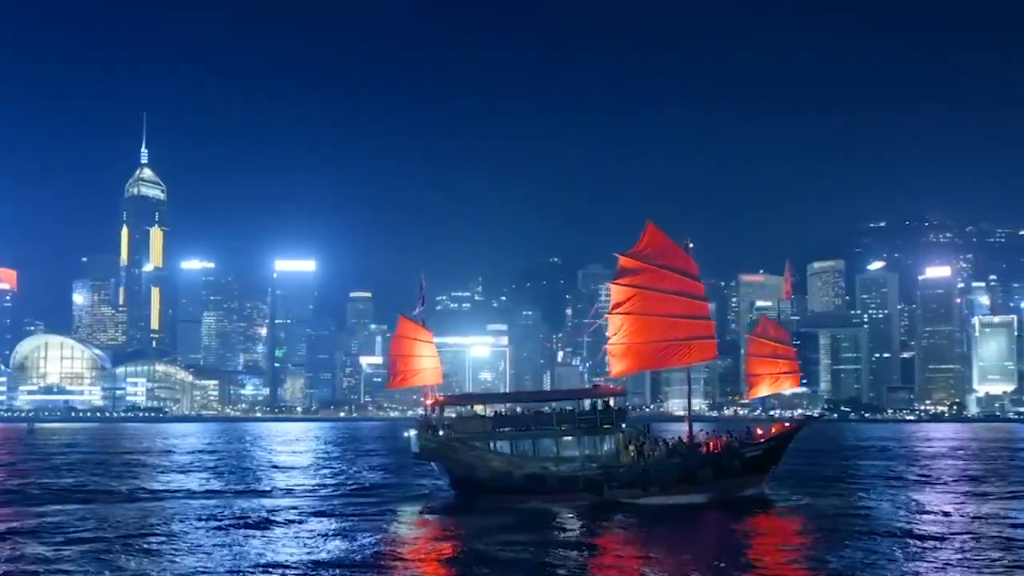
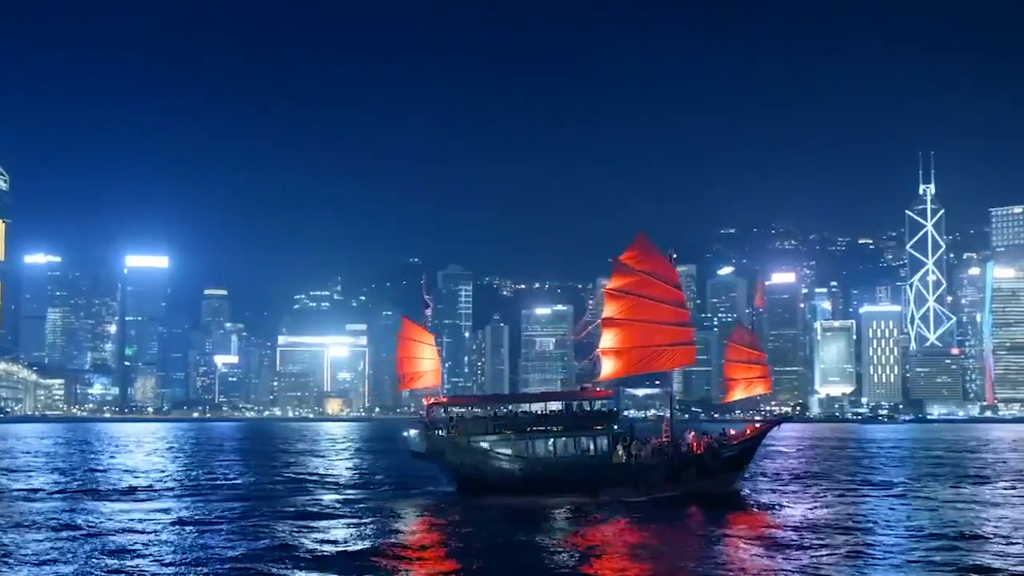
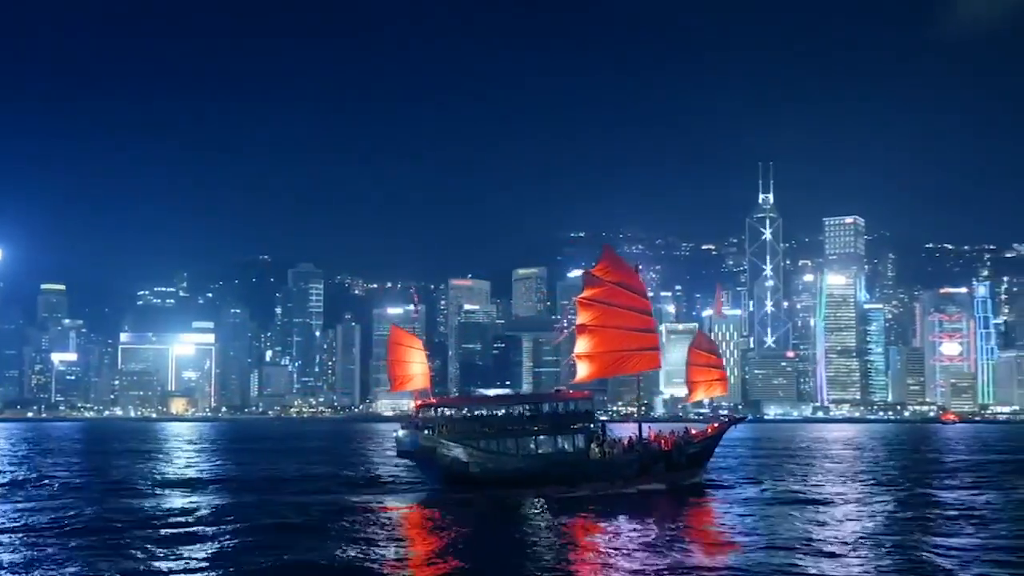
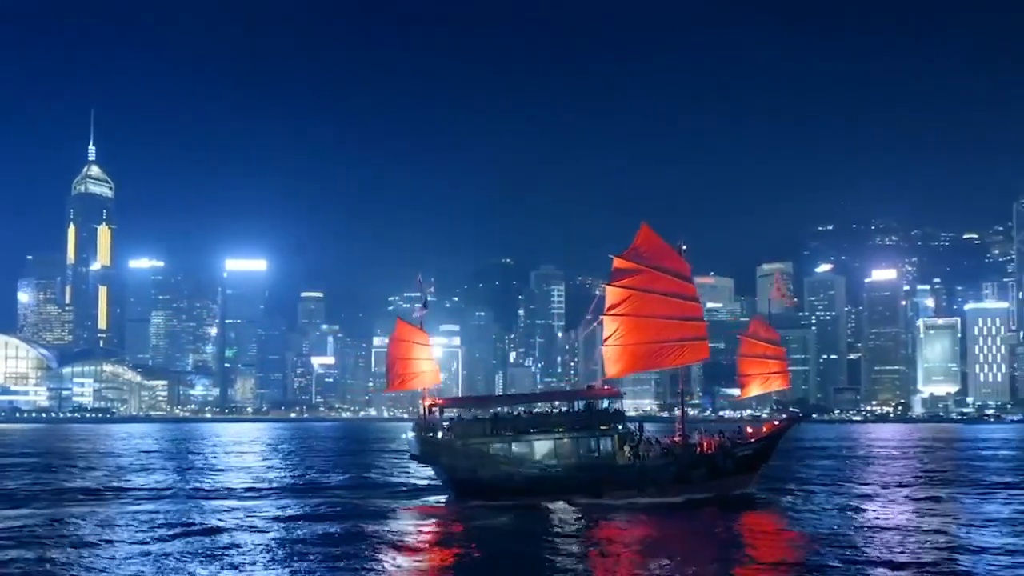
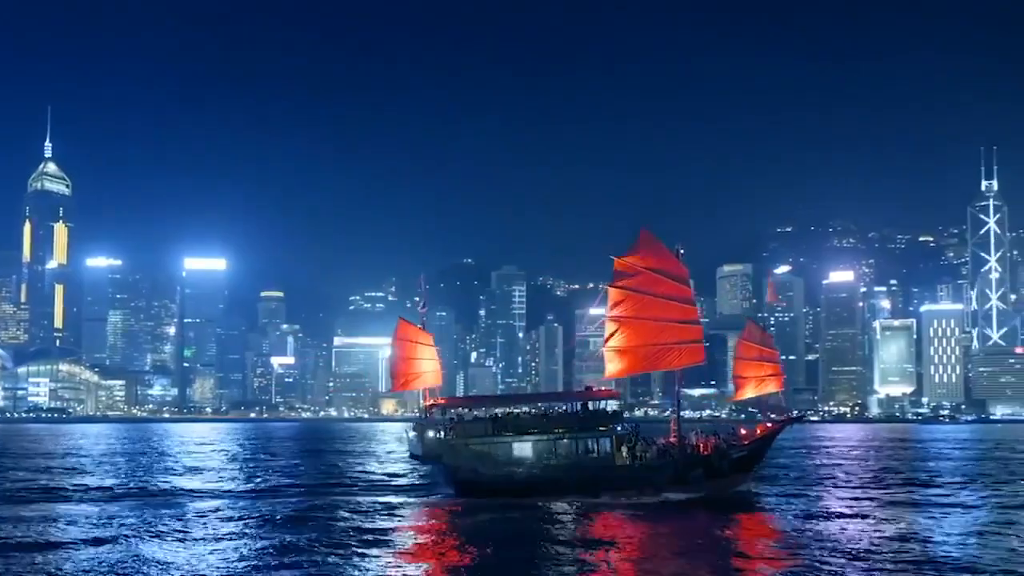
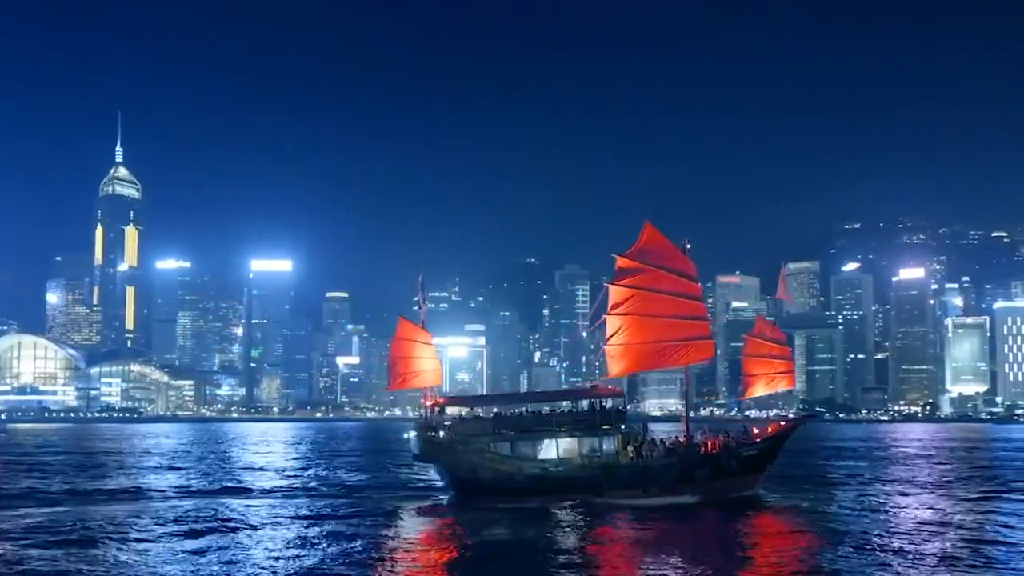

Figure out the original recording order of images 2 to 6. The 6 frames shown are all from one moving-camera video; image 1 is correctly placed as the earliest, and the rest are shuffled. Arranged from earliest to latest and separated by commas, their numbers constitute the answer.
6, 4, 5, 2, 3
